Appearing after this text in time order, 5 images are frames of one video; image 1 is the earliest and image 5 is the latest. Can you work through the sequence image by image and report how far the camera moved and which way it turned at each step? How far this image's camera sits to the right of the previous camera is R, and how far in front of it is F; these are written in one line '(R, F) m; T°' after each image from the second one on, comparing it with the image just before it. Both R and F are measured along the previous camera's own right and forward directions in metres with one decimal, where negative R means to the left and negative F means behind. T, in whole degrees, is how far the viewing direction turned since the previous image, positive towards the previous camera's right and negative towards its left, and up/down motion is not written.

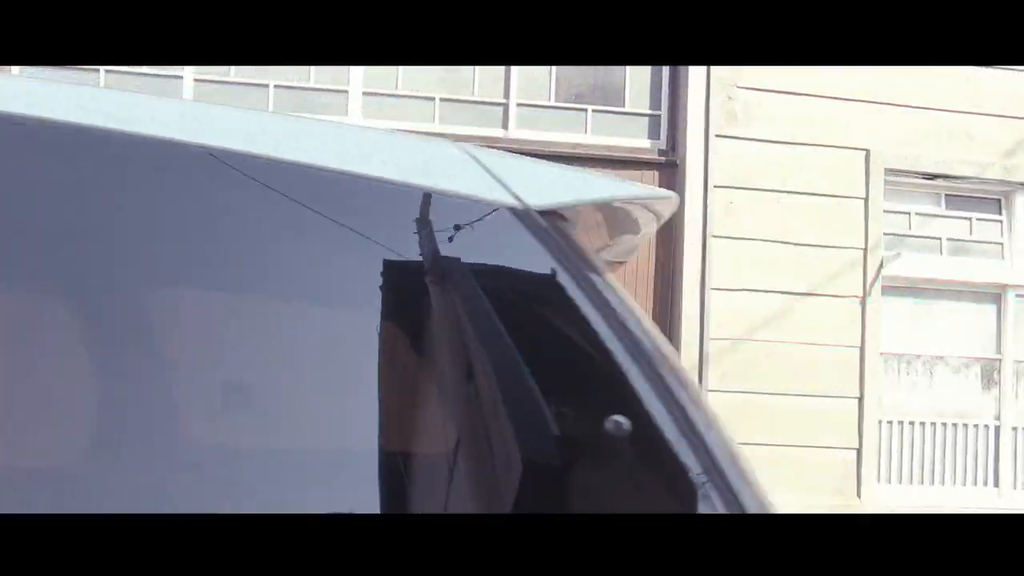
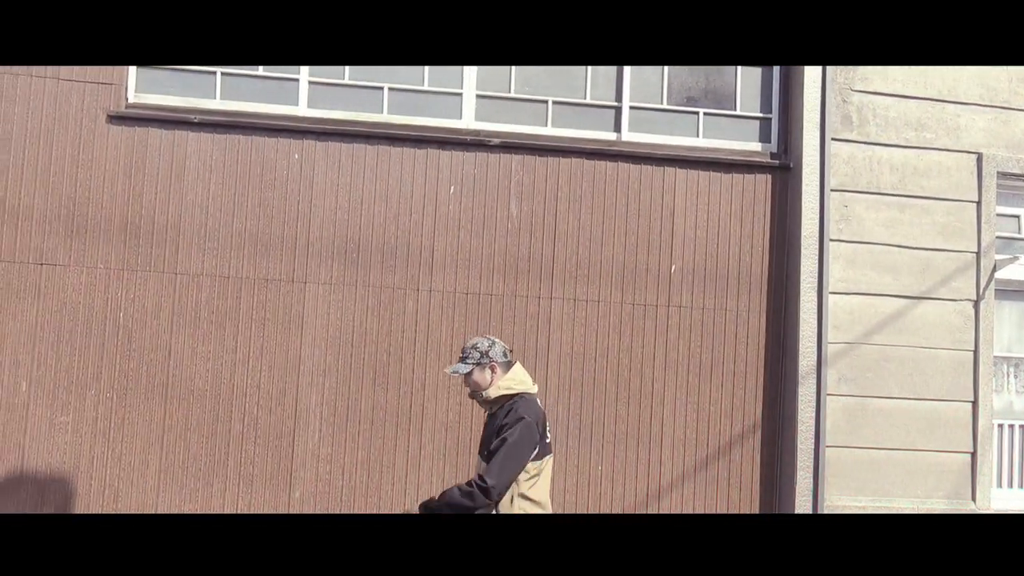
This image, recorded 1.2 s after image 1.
(0.0, 0.0) m; -3°
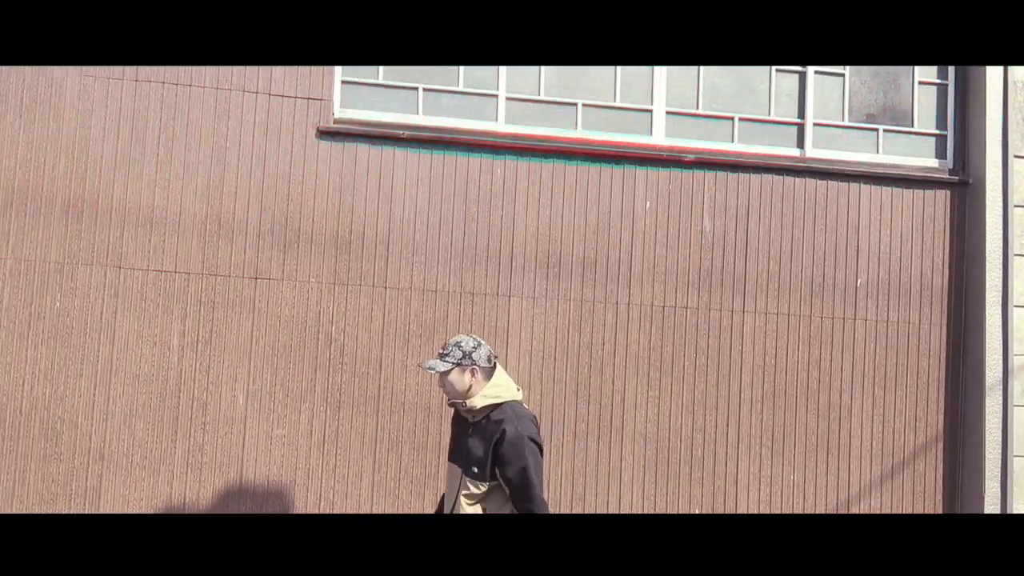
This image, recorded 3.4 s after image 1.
(-1.1, -0.2) m; +2°
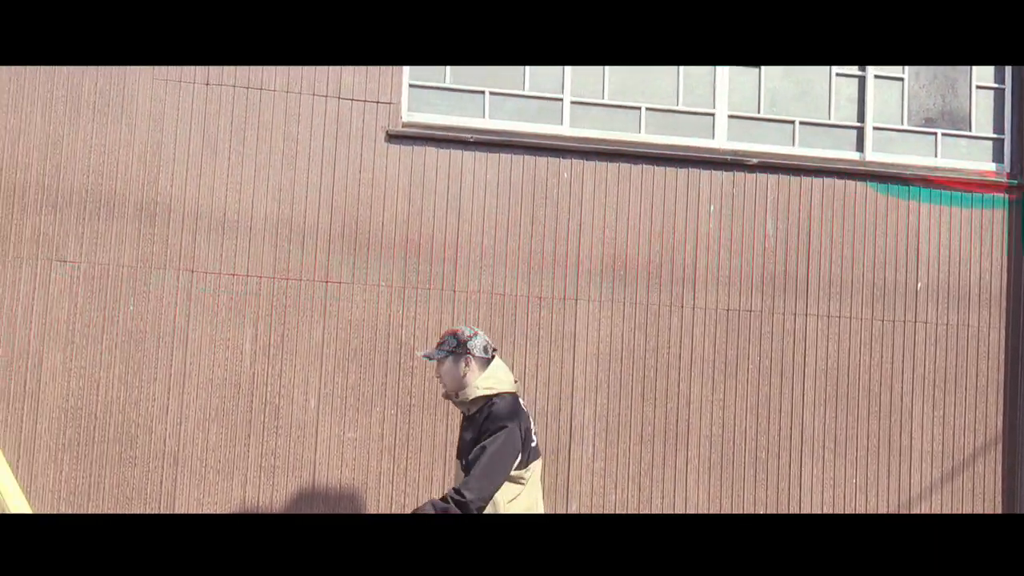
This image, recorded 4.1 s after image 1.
(-0.4, 0.0) m; +1°
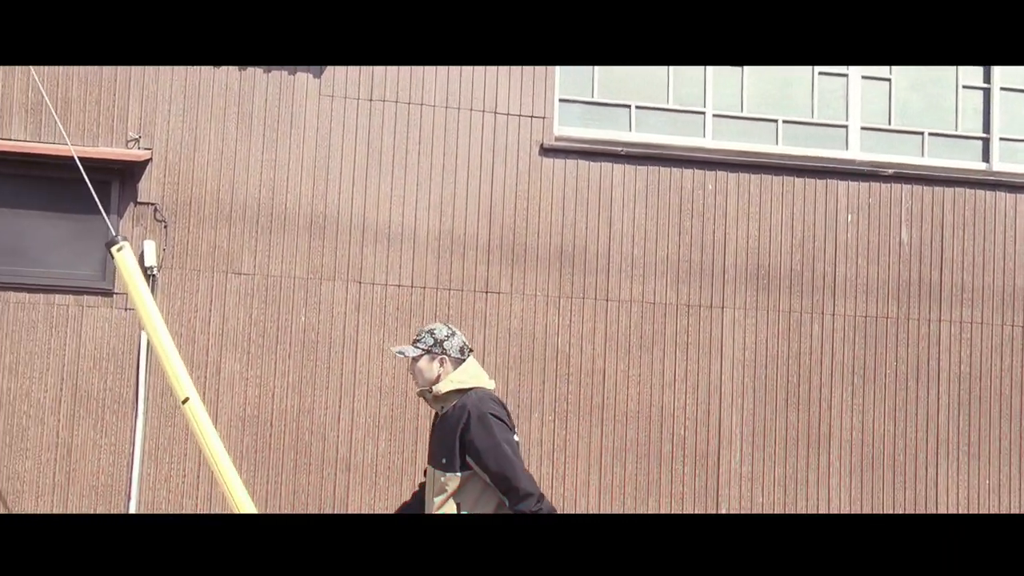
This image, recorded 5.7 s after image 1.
(-0.9, -0.2) m; +1°
